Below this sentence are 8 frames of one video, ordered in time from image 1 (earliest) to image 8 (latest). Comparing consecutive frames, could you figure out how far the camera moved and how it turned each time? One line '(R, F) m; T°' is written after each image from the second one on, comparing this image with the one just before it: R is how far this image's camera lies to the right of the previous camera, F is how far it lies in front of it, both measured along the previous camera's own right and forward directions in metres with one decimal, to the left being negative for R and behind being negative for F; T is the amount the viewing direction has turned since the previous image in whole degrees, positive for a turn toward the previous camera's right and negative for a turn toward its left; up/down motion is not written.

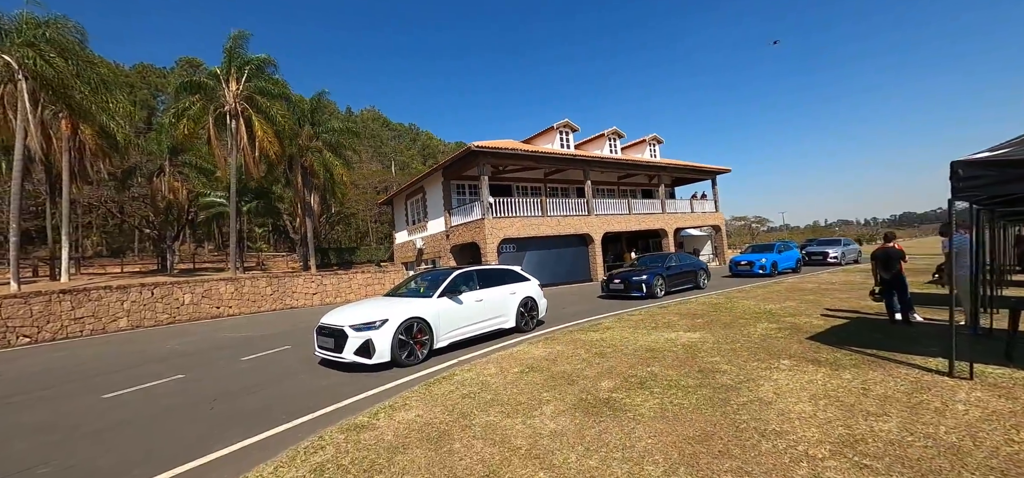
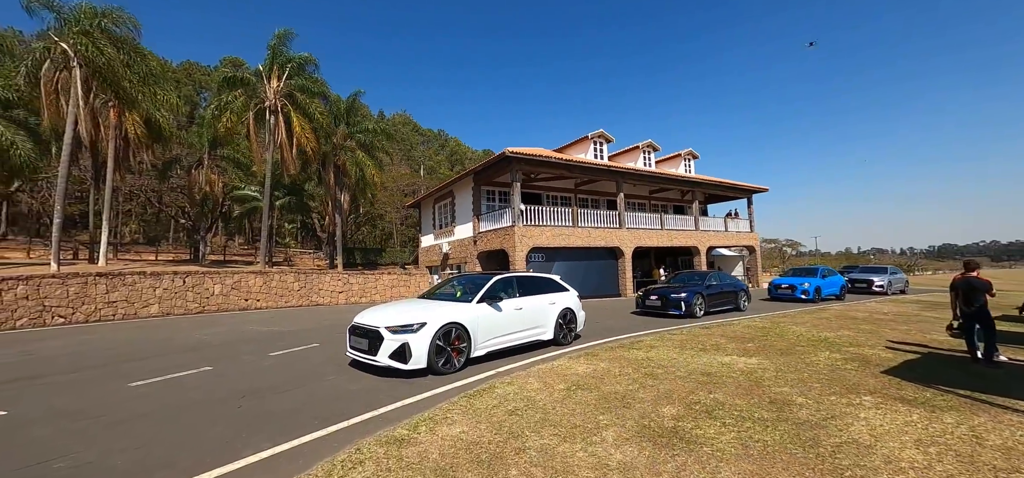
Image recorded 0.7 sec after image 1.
(-0.4, +0.4) m; -3°
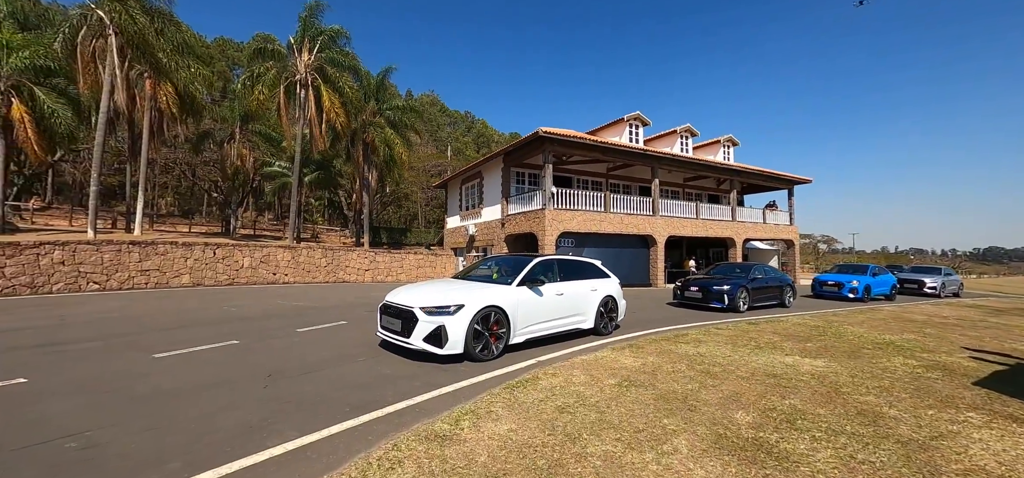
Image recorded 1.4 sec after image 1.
(-0.4, +0.5) m; -3°
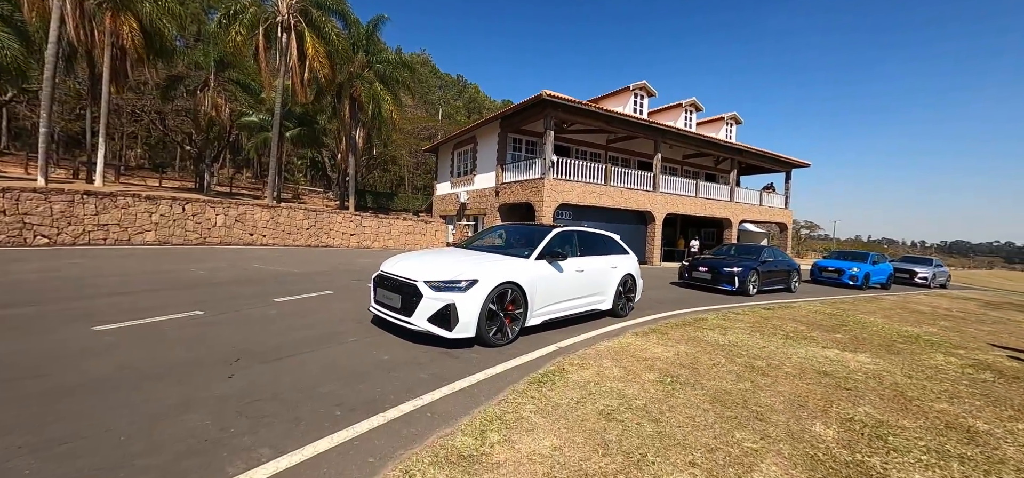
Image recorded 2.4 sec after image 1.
(-0.4, +0.9) m; +2°
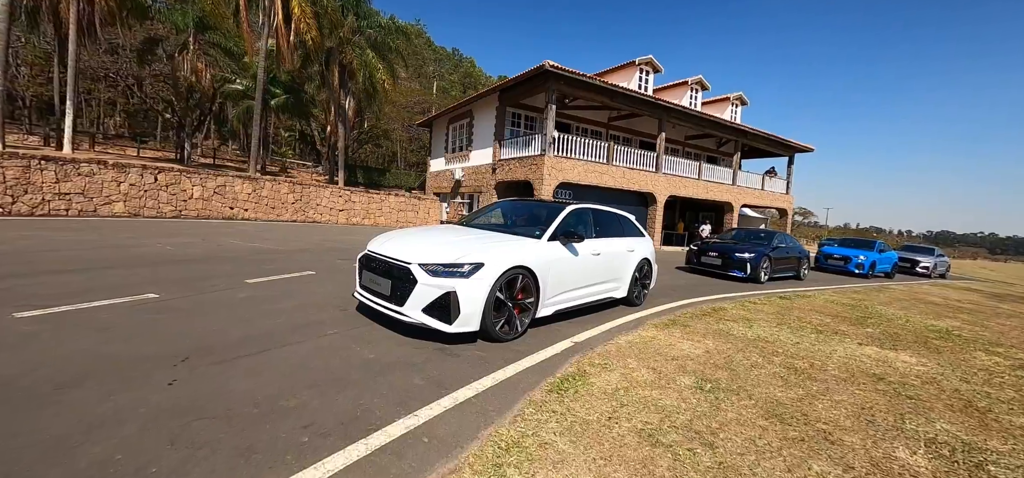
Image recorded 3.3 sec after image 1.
(-0.2, +0.7) m; +1°
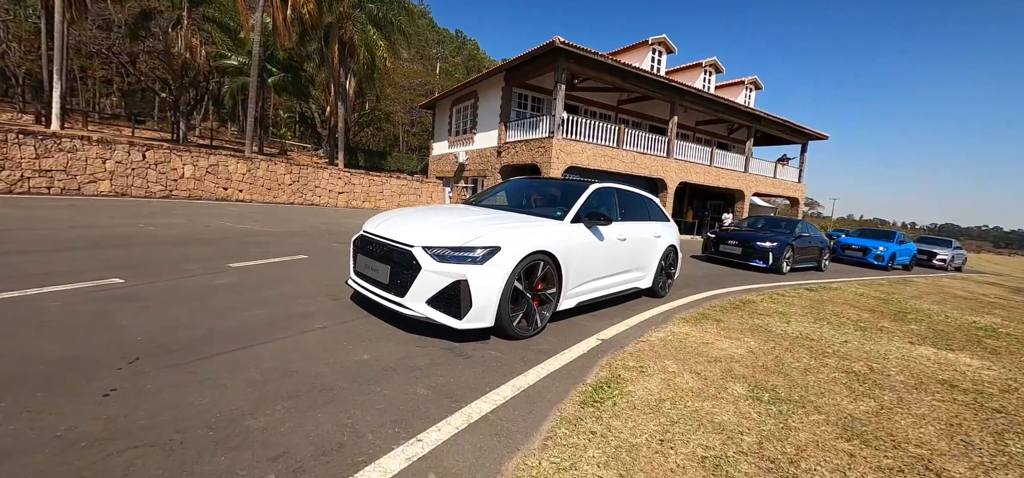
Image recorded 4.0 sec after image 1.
(-0.2, +0.6) m; 0°
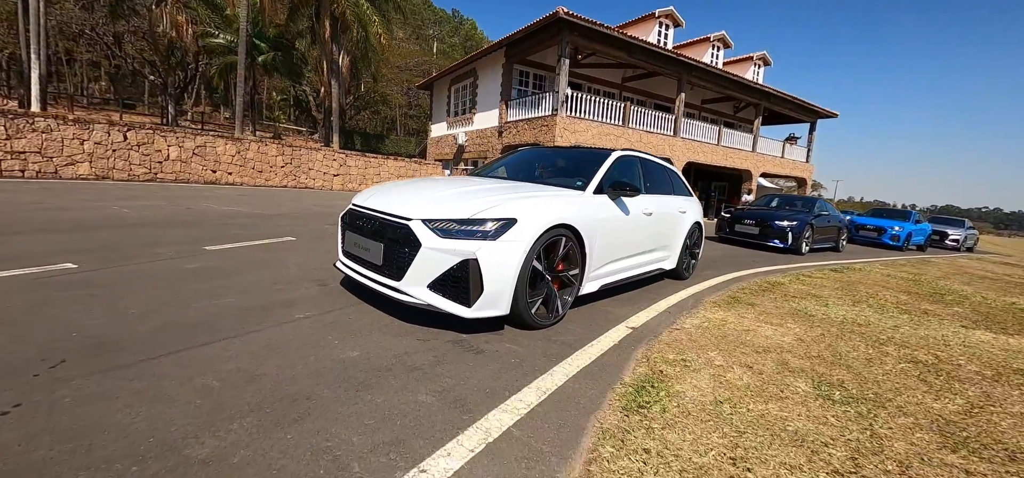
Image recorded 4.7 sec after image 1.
(-0.1, +0.5) m; 0°
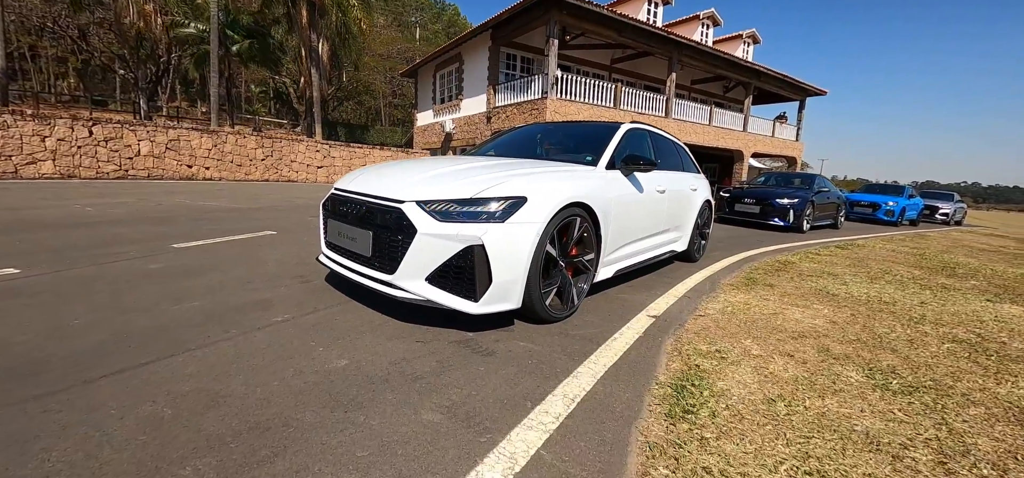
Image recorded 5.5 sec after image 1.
(-0.1, +0.3) m; +1°
